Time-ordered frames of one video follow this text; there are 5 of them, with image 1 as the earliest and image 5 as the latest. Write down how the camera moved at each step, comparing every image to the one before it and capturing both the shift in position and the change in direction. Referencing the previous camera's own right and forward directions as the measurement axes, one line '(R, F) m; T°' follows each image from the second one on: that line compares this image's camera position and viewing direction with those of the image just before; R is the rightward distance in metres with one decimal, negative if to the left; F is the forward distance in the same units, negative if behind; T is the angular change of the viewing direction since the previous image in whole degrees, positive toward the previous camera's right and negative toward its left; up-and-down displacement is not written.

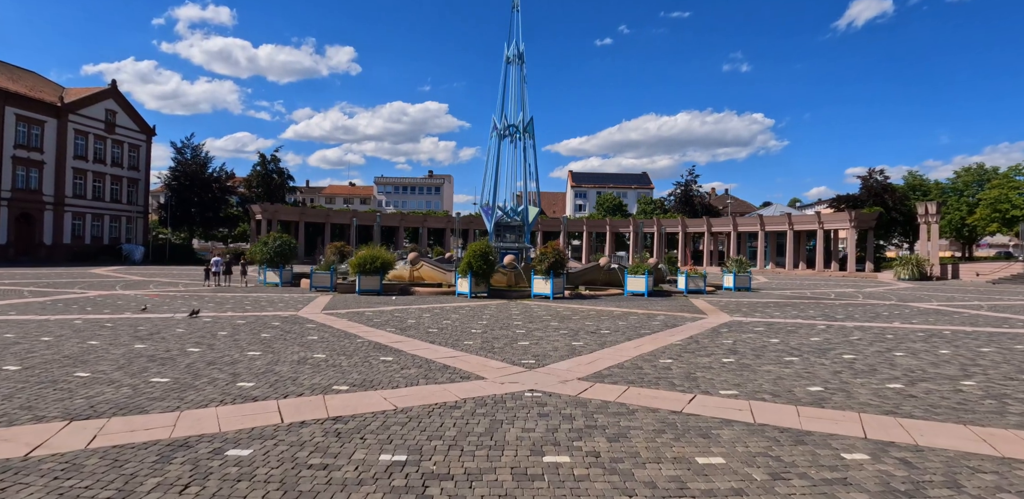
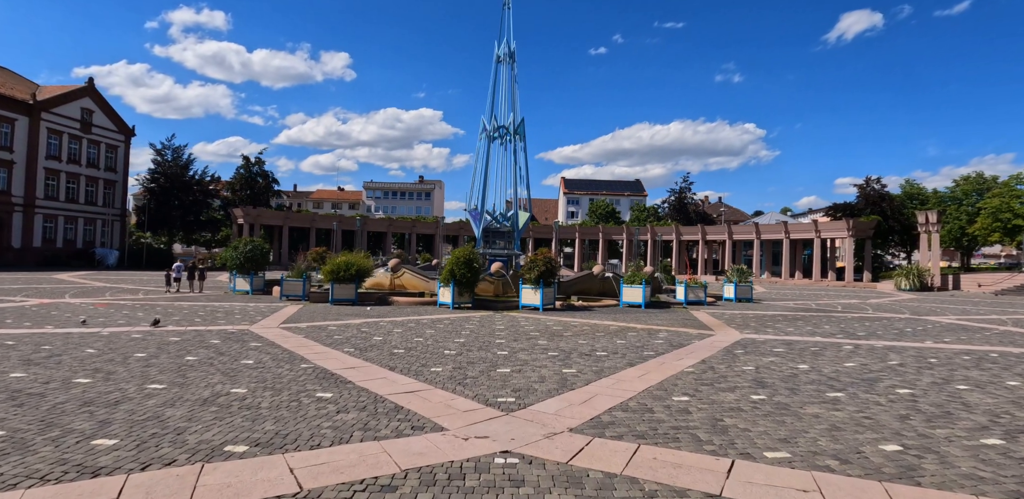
(+0.2, +1.9) m; +1°
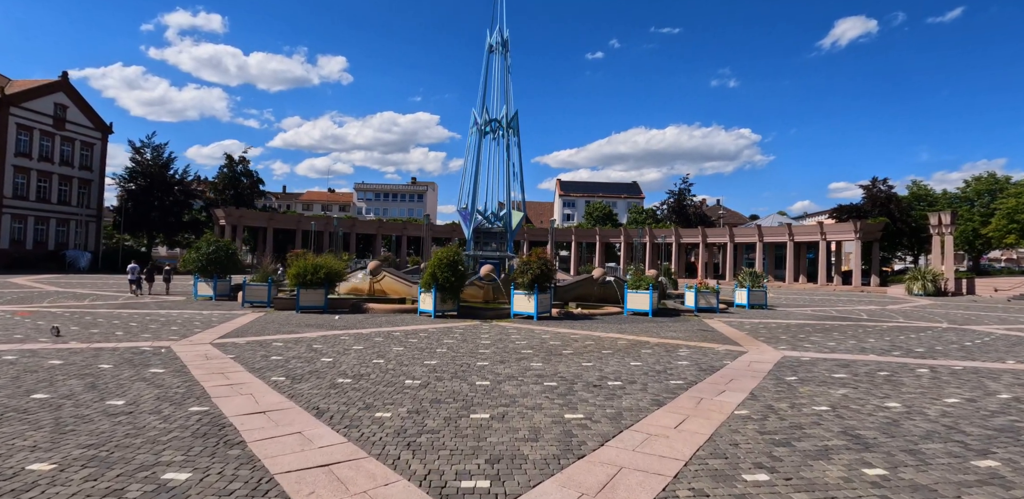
(+0.2, +2.6) m; 0°
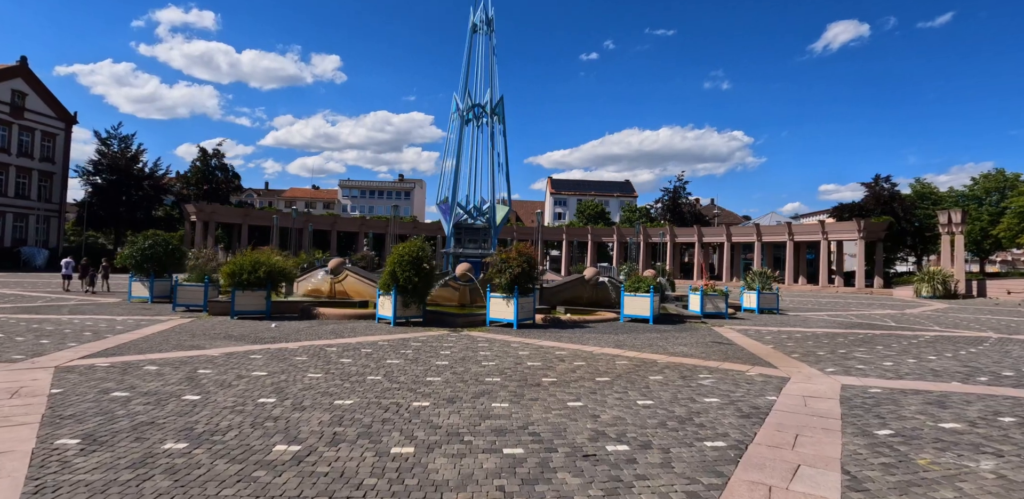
(+0.4, +3.1) m; +1°
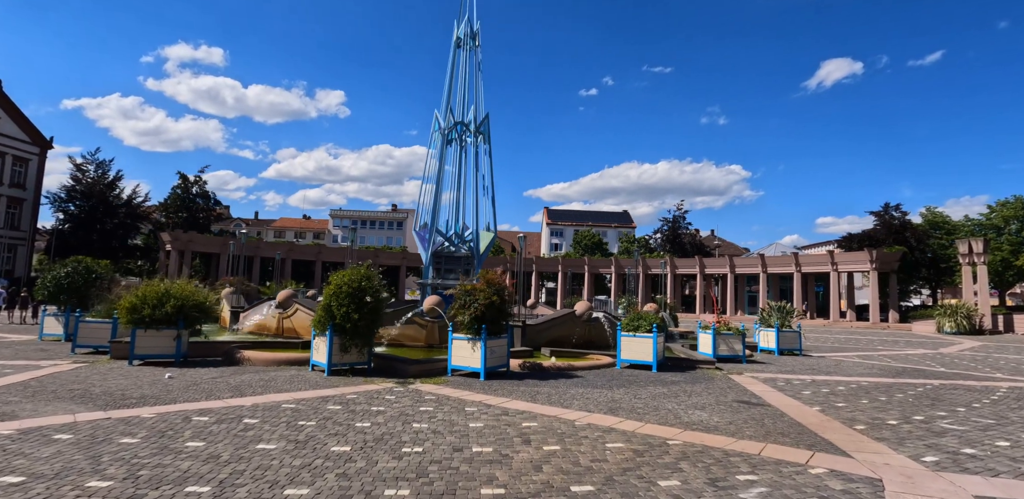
(+0.7, +3.2) m; 0°
